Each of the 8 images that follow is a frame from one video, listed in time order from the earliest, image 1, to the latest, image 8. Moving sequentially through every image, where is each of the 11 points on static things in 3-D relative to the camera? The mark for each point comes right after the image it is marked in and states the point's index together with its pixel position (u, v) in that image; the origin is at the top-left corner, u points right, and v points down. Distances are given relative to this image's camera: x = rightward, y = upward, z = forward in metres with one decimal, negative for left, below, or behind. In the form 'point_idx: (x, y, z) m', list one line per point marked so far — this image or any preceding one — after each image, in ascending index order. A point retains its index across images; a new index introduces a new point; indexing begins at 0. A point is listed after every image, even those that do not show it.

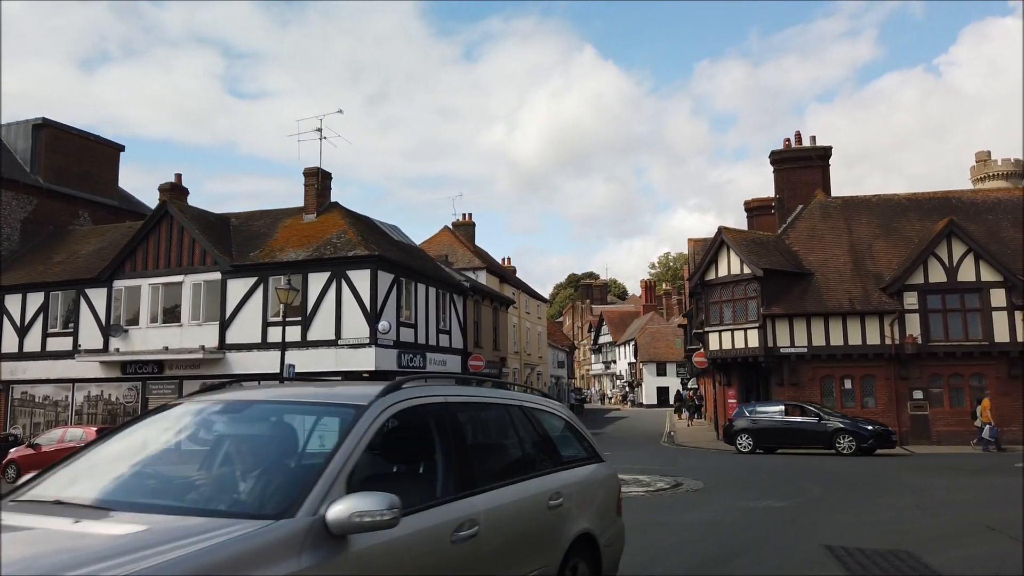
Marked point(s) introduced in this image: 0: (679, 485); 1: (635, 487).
0: (+2.9, -3.5, +13.5) m
1: (+2.1, -3.4, +13.2) m
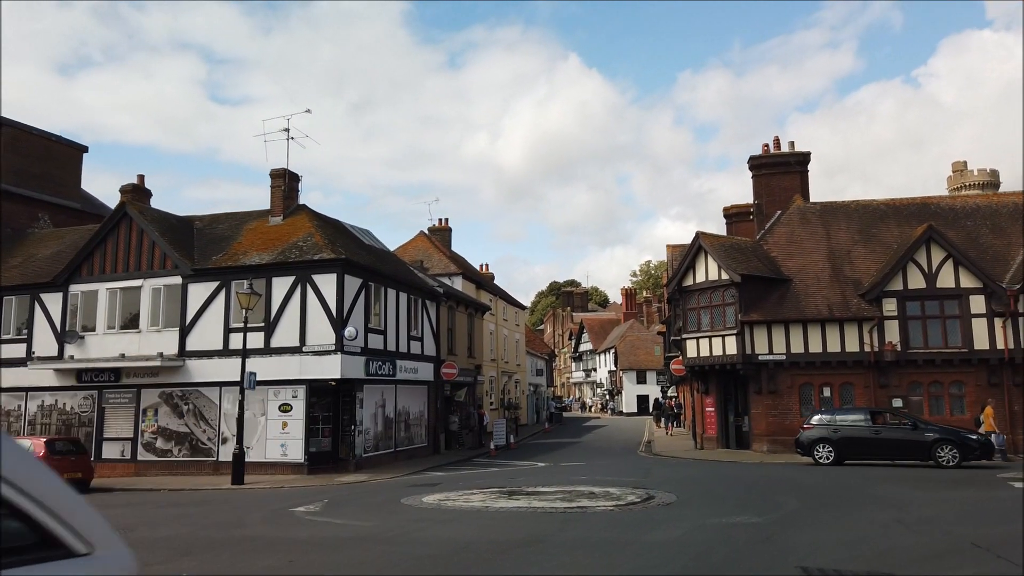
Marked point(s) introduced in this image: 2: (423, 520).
0: (+2.3, -3.5, +12.9) m
1: (+1.5, -3.5, +12.5) m
2: (-1.3, -3.3, +10.8) m
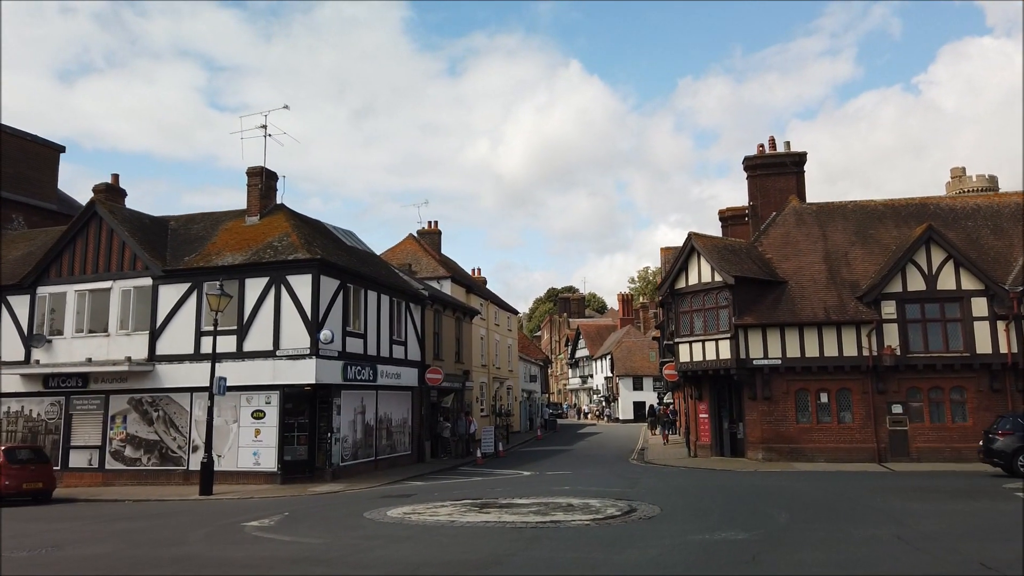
0: (+1.8, -3.5, +12.0) m
1: (+1.0, -3.4, +11.6) m
2: (-1.7, -3.2, +9.9) m
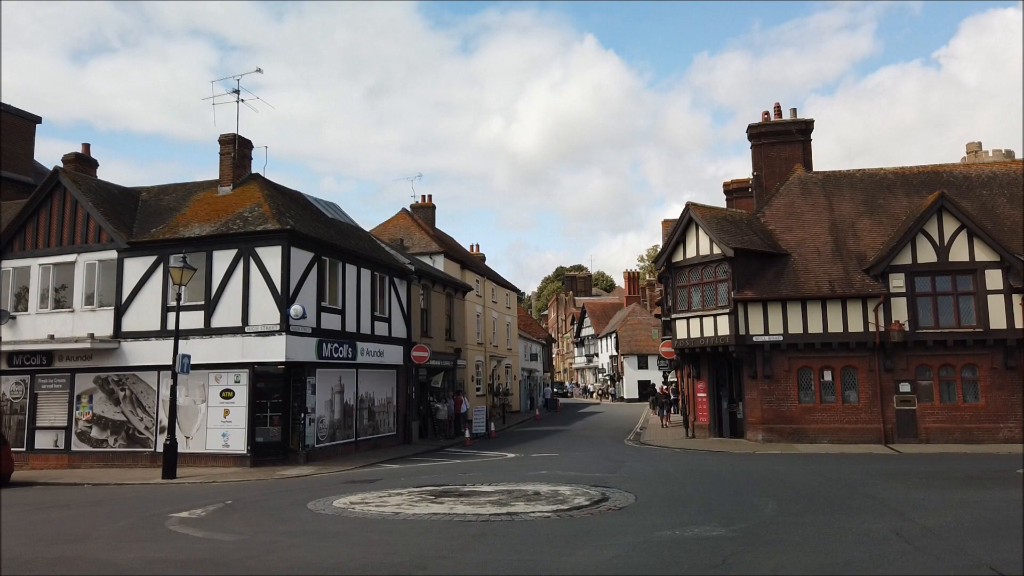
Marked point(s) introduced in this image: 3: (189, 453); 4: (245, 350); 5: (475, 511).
0: (+1.3, -3.0, +10.8) m
1: (+0.4, -2.9, +10.5) m
2: (-2.3, -2.8, +8.8) m
3: (-8.4, -4.3, +19.9) m
4: (-6.8, -1.6, +19.6) m
5: (-0.5, -2.9, +9.8) m
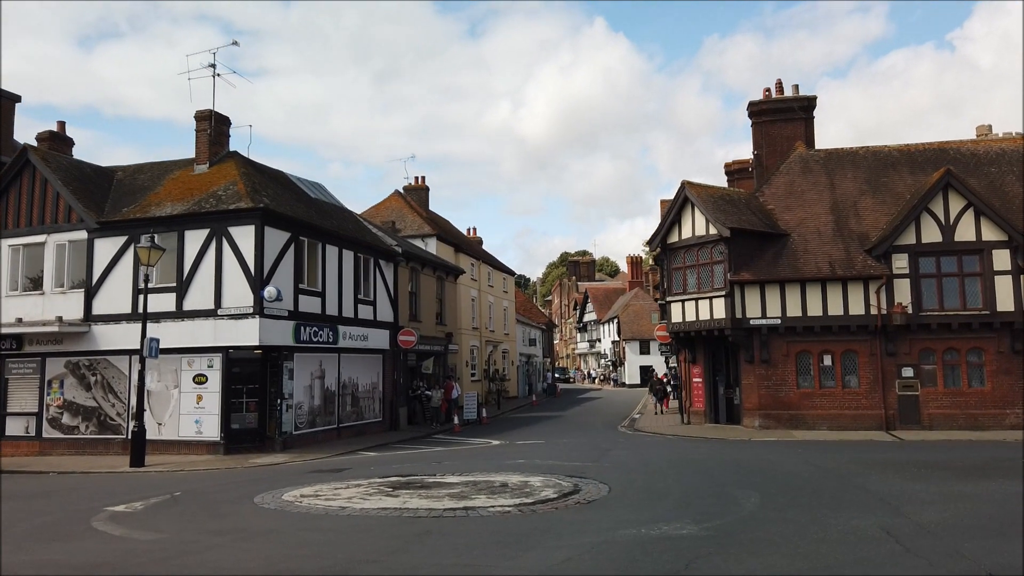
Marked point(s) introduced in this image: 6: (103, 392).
0: (+0.8, -2.7, +10.0) m
1: (0.0, -2.6, +9.7) m
2: (-2.8, -2.5, +8.0) m
3: (-8.8, -3.8, +19.2) m
4: (-7.2, -1.1, +18.9) m
5: (-1.0, -2.6, +9.0) m
6: (-10.6, -2.7, +20.0) m
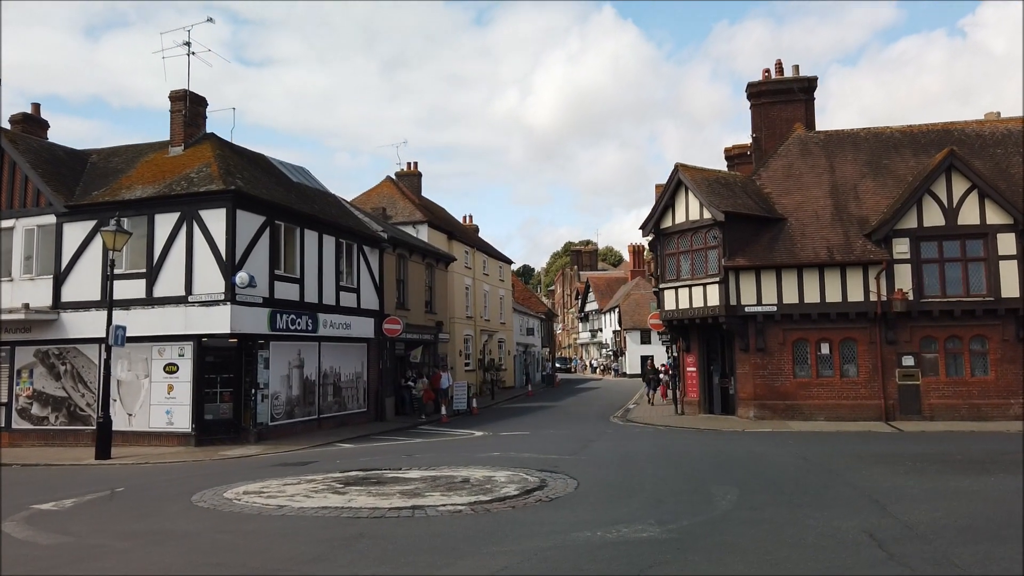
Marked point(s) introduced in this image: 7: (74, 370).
0: (+0.3, -2.4, +9.3) m
1: (-0.5, -2.4, +9.0) m
2: (-3.3, -2.3, +7.3) m
3: (-9.2, -3.5, +18.6) m
4: (-7.7, -0.8, +18.2) m
5: (-1.5, -2.3, +8.3) m
6: (-11.0, -2.4, +19.3) m
7: (-11.0, -2.1, +19.3) m
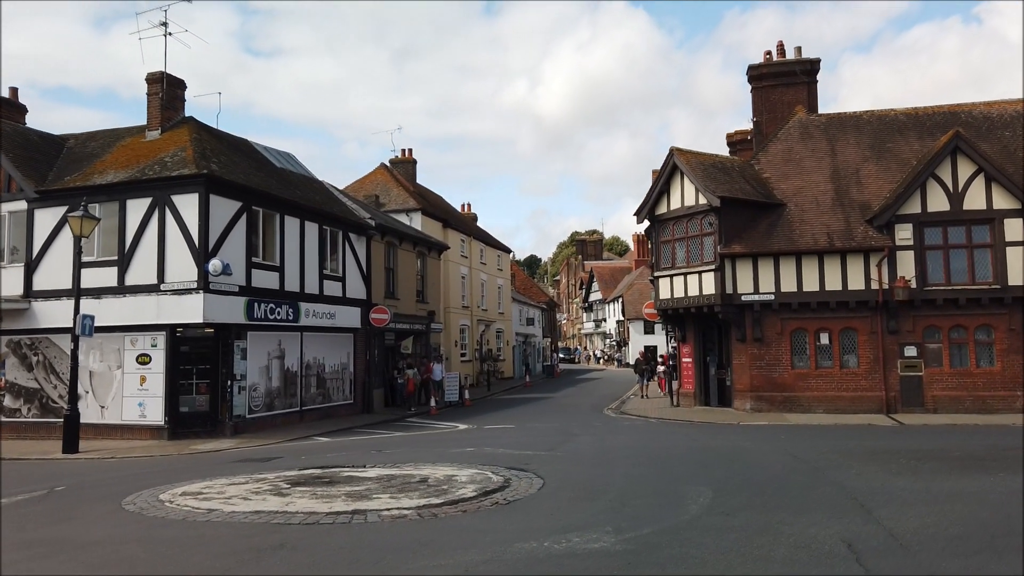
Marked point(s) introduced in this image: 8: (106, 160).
0: (-0.2, -2.3, +8.6) m
1: (-1.0, -2.2, +8.3) m
2: (-3.8, -2.2, +6.7) m
3: (-9.5, -3.2, +18.0) m
4: (-8.0, -0.5, +17.6) m
5: (-1.9, -2.2, +7.7) m
6: (-11.4, -2.1, +18.8) m
7: (-11.3, -1.8, +18.7) m
8: (-10.5, +3.3, +19.9) m
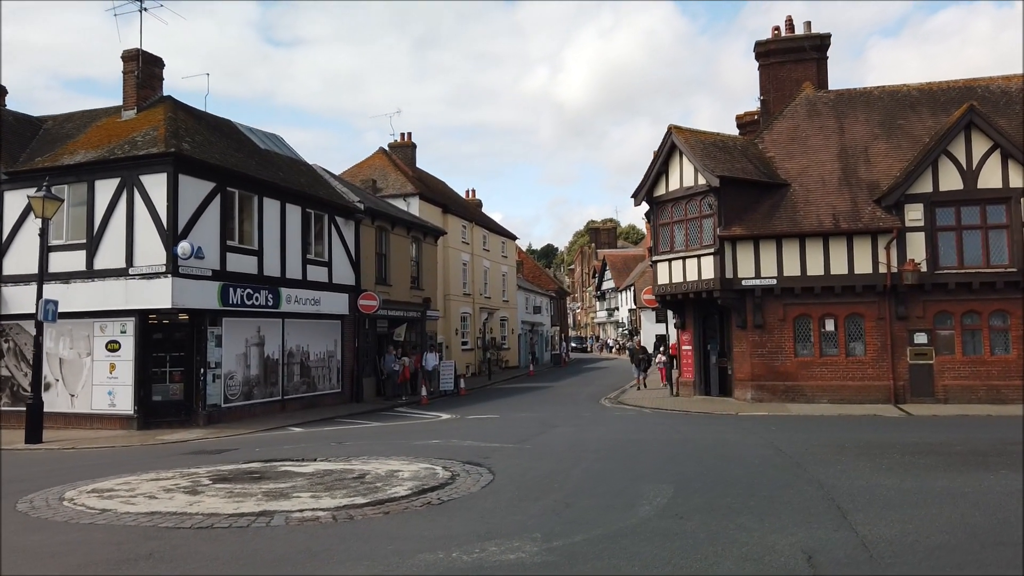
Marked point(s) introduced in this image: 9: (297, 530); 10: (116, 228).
0: (-0.8, -2.0, +7.8) m
1: (-1.6, -2.0, +7.5) m
2: (-4.4, -1.9, +5.9) m
3: (-9.9, -2.8, +17.4) m
4: (-8.4, -0.2, +16.9) m
5: (-2.6, -2.0, +6.9) m
6: (-11.8, -1.7, +18.2) m
7: (-11.7, -1.4, +18.2) m
8: (-10.8, +3.7, +19.2) m
9: (-1.7, -1.9, +6.1) m
10: (-8.9, +1.3, +17.3) m
